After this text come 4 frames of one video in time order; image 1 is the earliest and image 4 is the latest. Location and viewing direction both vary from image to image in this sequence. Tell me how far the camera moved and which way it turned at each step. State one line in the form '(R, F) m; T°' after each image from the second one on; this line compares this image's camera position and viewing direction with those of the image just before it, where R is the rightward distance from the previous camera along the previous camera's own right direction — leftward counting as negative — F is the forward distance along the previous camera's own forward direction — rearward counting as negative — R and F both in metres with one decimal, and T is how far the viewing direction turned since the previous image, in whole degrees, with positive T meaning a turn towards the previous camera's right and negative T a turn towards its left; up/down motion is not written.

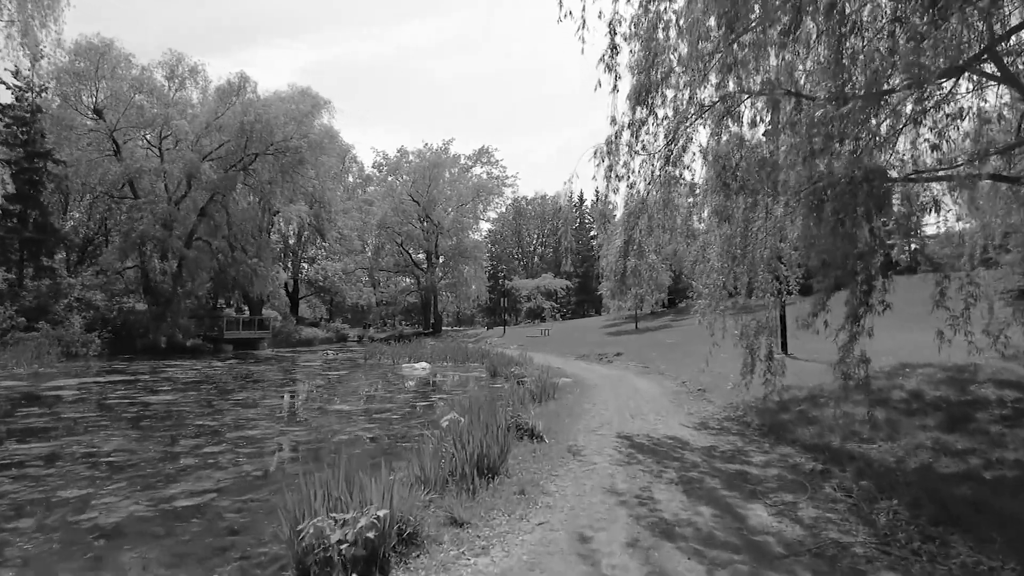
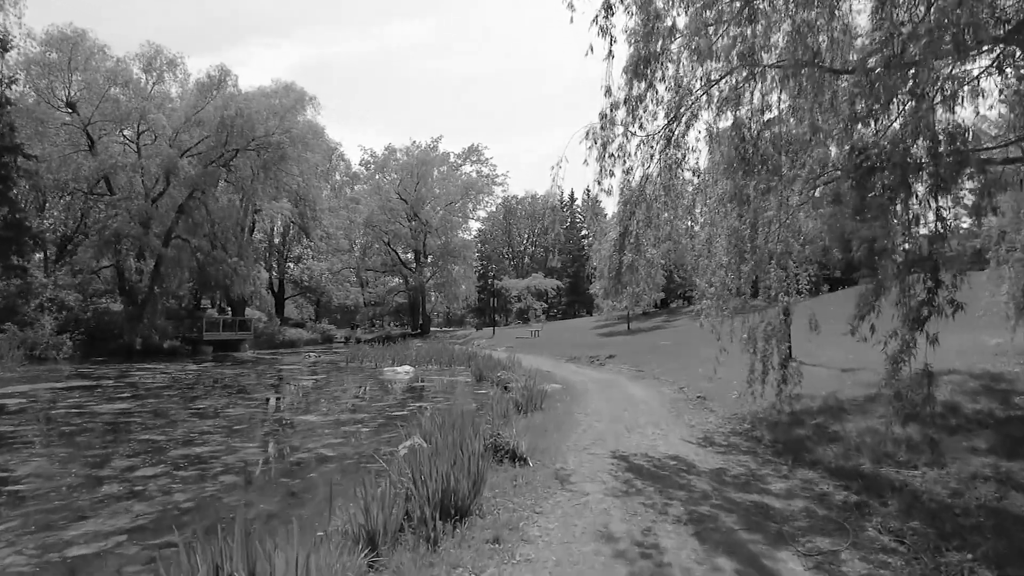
(+0.1, +1.1) m; +1°
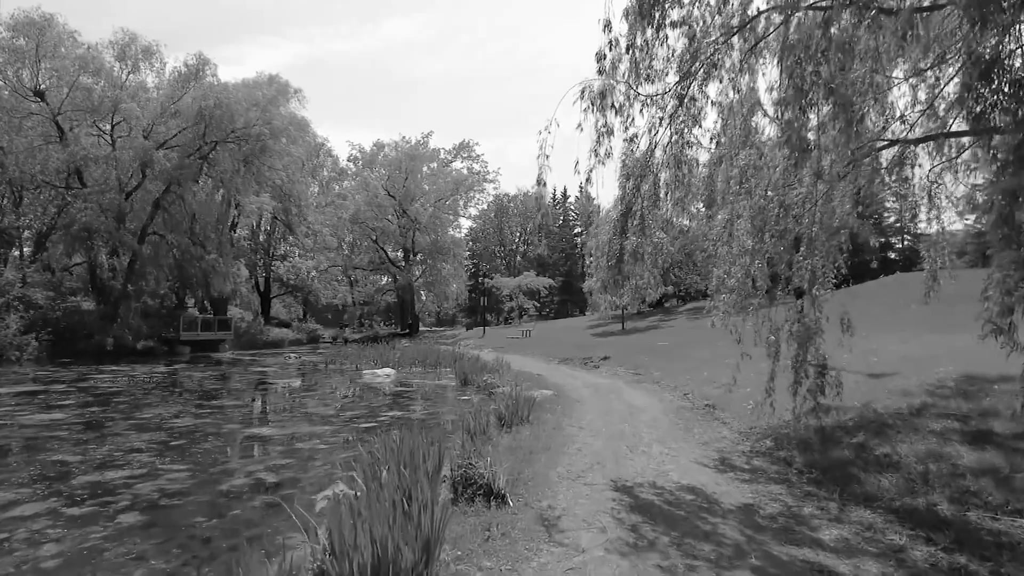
(+0.1, +1.5) m; +1°
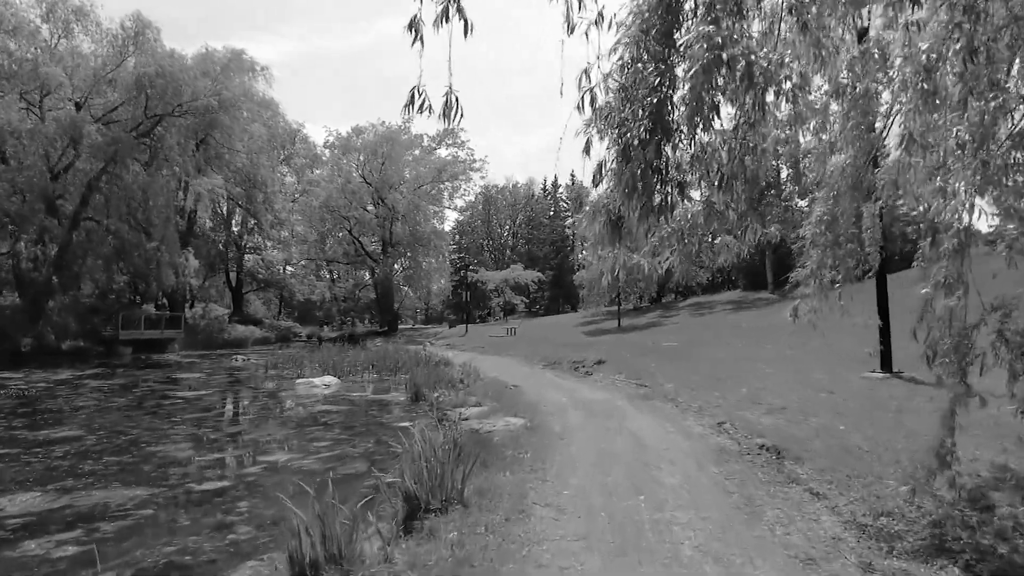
(+0.6, +4.4) m; +1°
